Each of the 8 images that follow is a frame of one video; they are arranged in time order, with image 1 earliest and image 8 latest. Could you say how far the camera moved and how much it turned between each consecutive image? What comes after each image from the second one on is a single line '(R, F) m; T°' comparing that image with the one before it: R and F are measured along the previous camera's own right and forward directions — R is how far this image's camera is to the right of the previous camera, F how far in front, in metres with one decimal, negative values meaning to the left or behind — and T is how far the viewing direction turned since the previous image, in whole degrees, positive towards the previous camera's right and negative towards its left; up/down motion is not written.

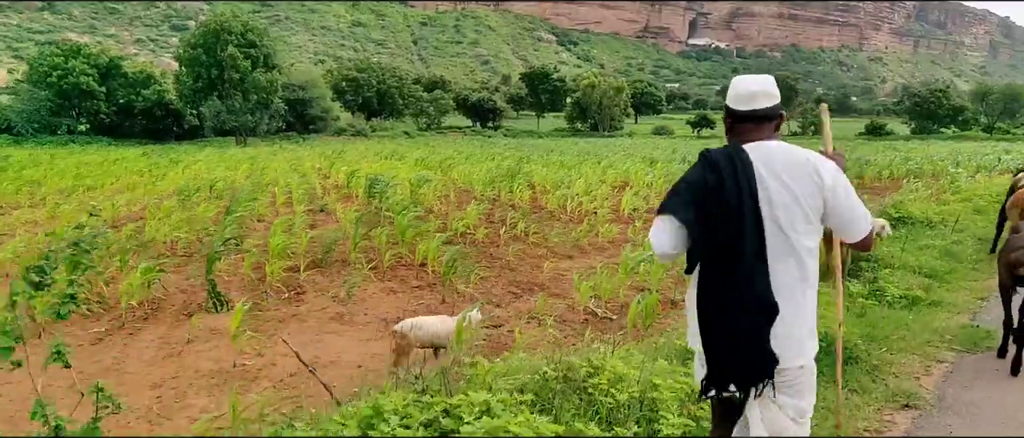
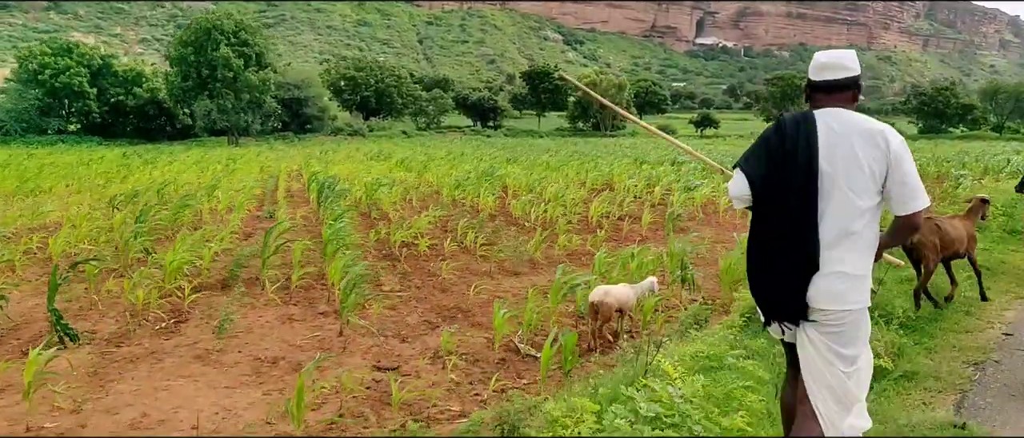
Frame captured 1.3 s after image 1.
(+0.7, +1.1) m; -1°
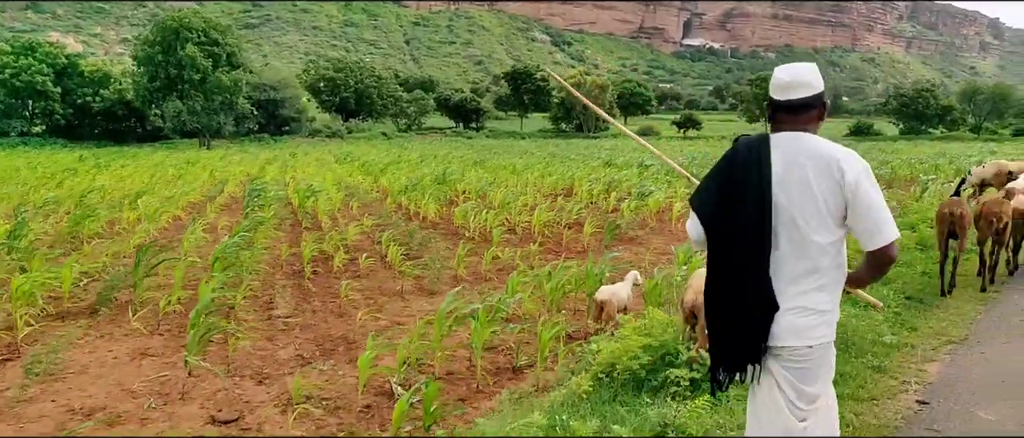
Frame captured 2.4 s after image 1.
(+0.7, +0.8) m; +1°
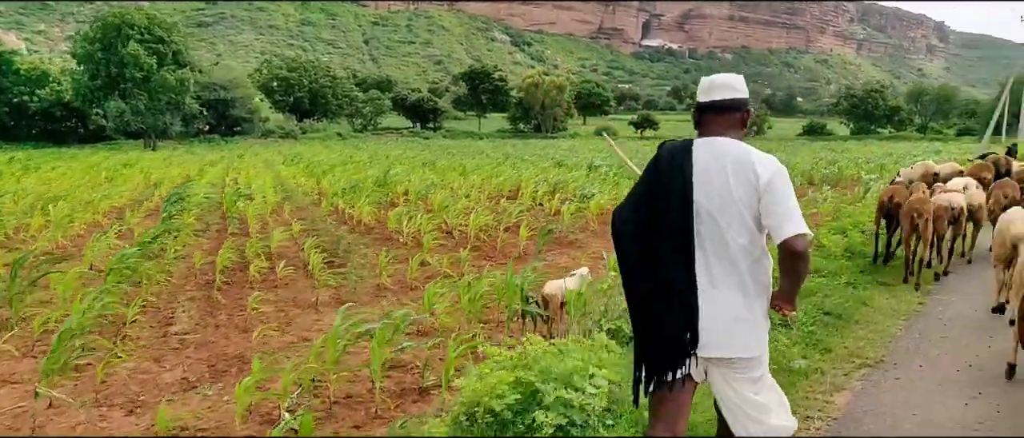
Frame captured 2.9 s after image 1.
(+0.4, +0.4) m; +3°
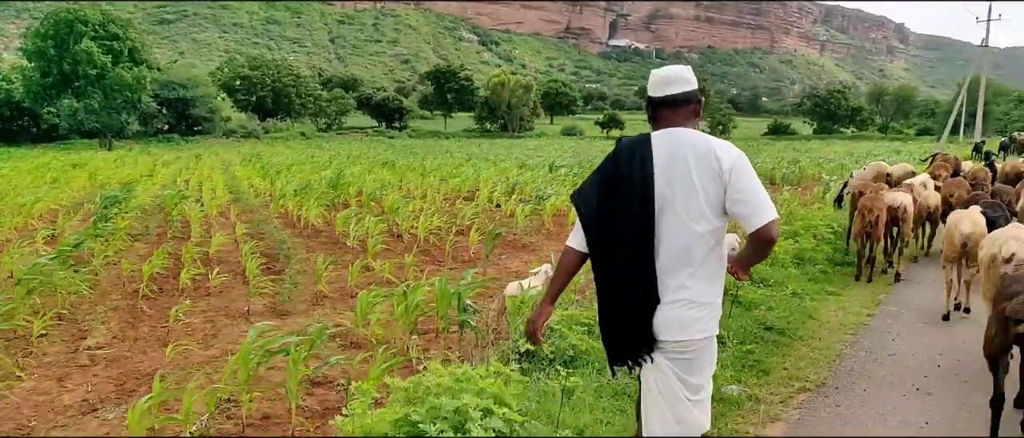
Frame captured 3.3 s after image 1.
(+0.2, +0.3) m; +2°
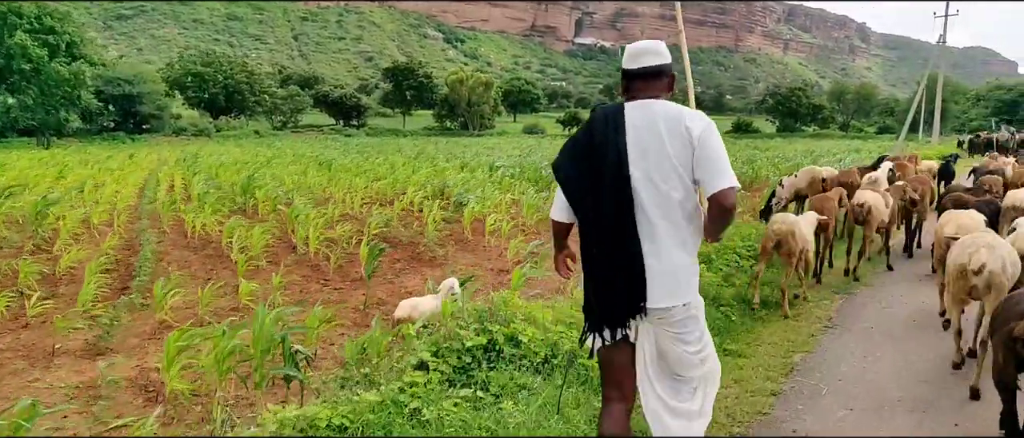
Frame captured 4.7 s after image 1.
(+0.7, +1.1) m; +2°
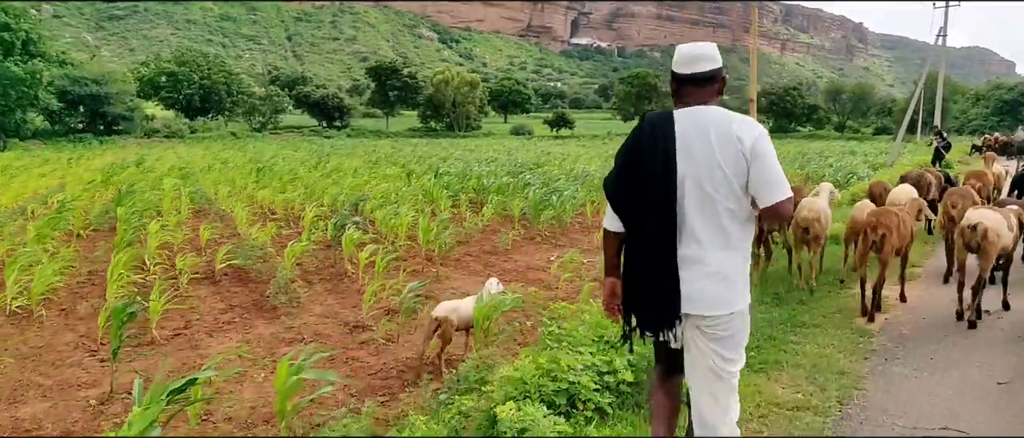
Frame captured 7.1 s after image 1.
(+1.1, +2.2) m; 0°
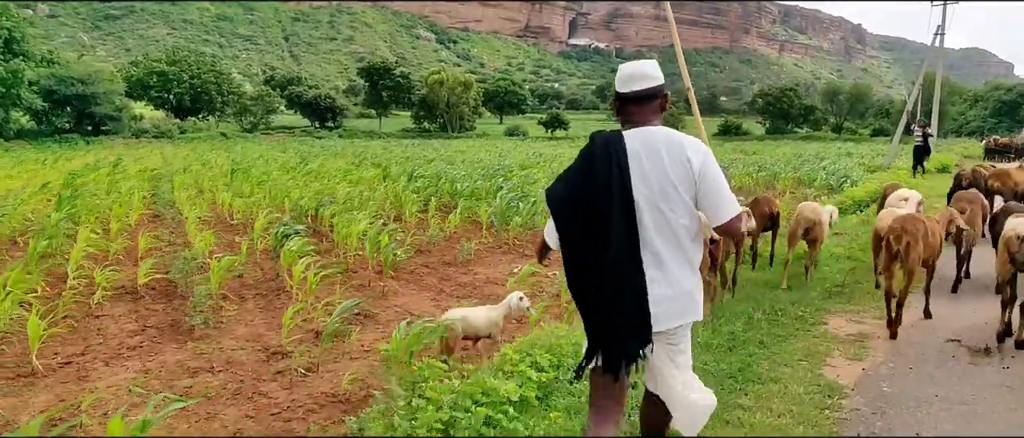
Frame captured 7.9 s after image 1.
(+0.4, +0.7) m; 0°
